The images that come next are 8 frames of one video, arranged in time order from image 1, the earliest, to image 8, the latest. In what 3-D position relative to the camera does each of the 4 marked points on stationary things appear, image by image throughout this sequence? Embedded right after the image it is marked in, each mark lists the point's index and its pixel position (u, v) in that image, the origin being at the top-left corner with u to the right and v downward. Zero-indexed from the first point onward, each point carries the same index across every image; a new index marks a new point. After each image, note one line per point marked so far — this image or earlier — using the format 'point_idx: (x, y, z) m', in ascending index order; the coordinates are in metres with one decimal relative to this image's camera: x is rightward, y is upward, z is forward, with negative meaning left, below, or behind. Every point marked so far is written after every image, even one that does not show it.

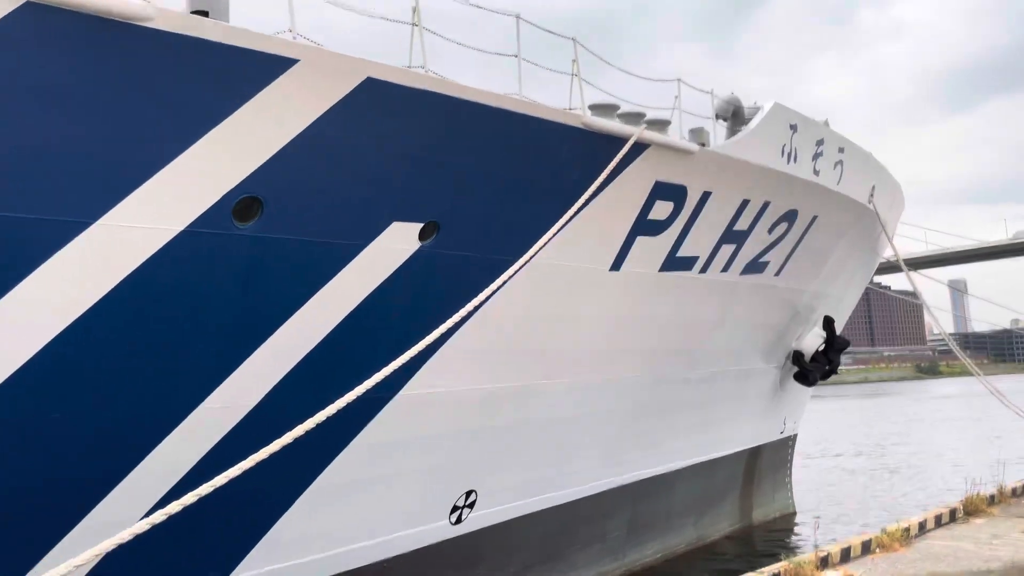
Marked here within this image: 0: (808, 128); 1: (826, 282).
0: (+1.5, +0.9, +4.3) m
1: (+2.3, 0.0, +6.0) m
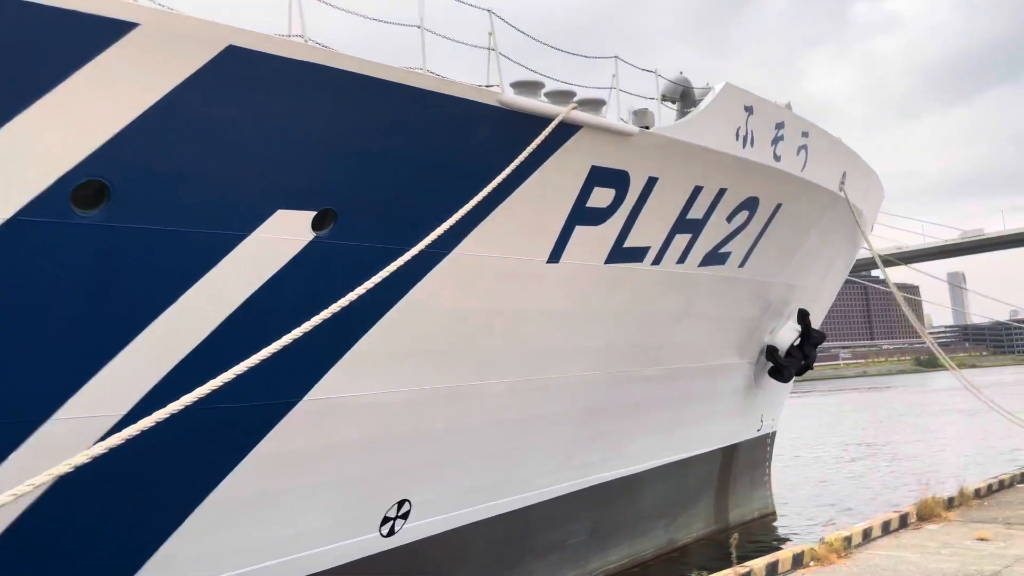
0: (+1.3, +0.9, +4.1) m
1: (+2.1, +0.1, +5.8) m
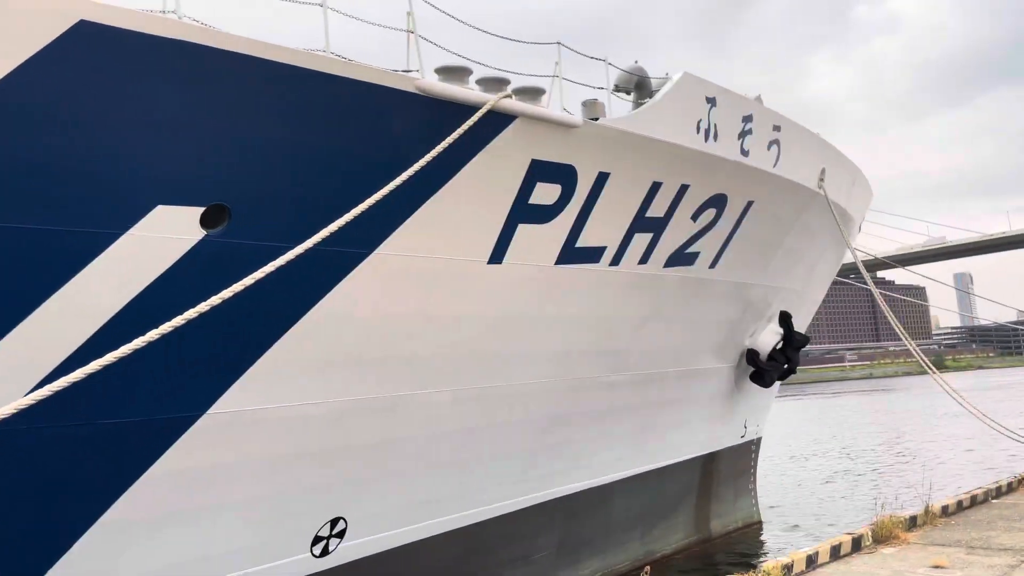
0: (+1.0, +0.9, +3.9) m
1: (+1.9, +0.1, +5.6) m
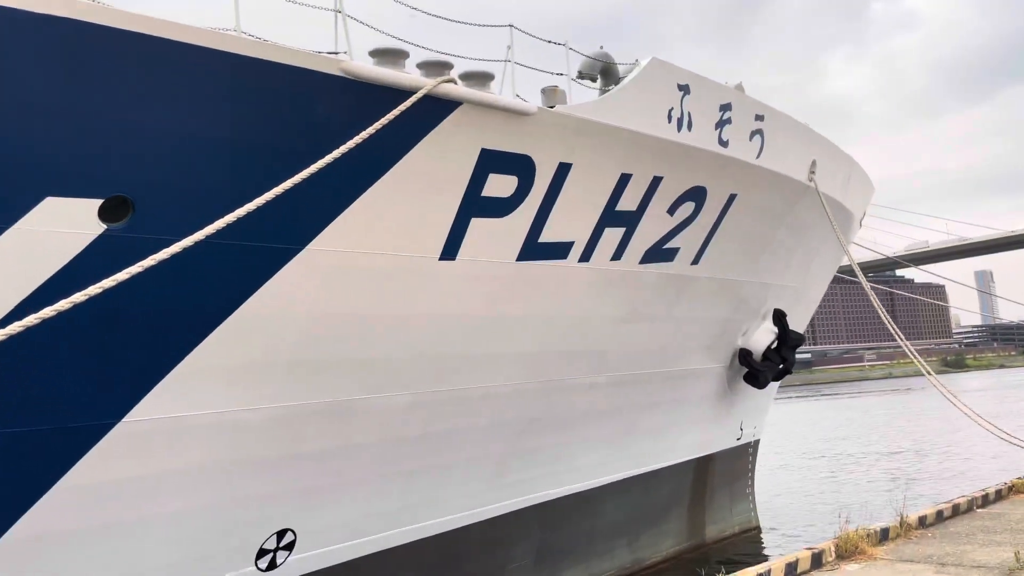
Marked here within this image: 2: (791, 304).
0: (+0.9, +0.9, +3.7) m
1: (+1.7, +0.1, +5.4) m
2: (+2.1, -0.1, +6.1) m
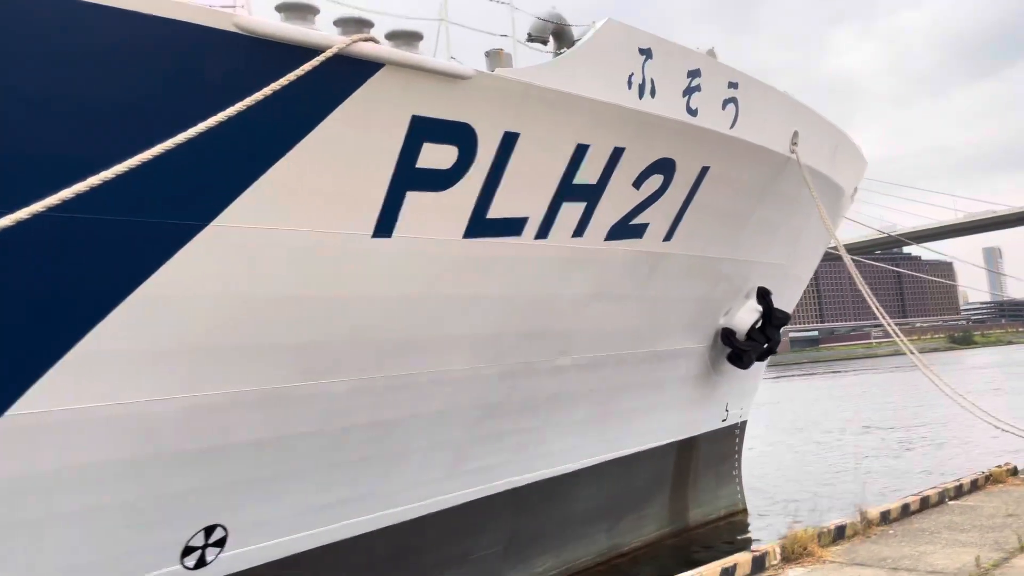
0: (+0.7, +1.0, +3.5) m
1: (+1.6, +0.2, +5.2) m
2: (+1.9, 0.0, +5.9) m
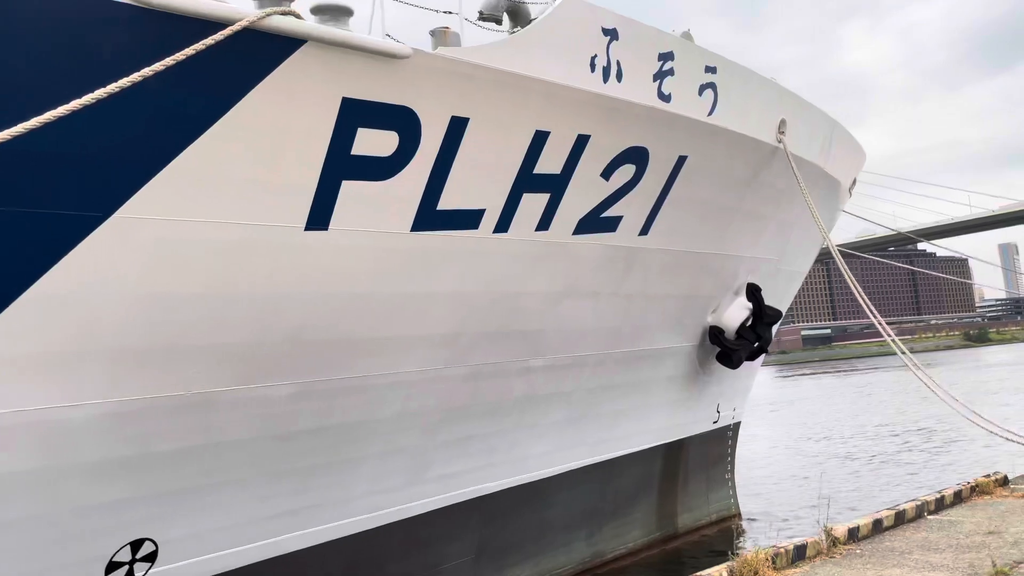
0: (+0.5, +1.0, +3.3) m
1: (+1.4, +0.3, +5.0) m
2: (+1.8, +0.1, +5.6) m
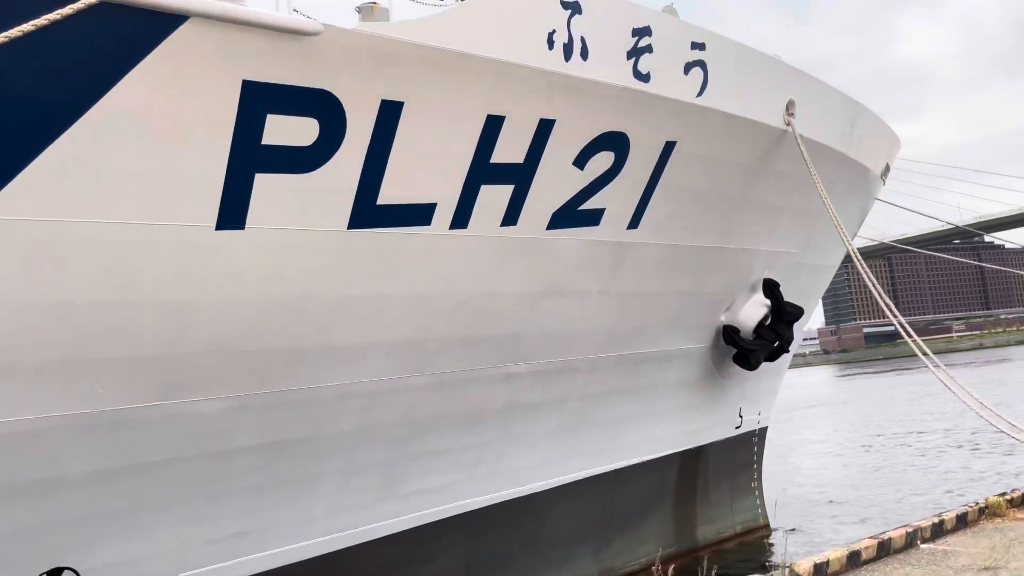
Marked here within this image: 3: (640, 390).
0: (+0.4, +1.0, +3.1) m
1: (+1.4, +0.3, +4.7) m
2: (+1.8, +0.1, +5.3) m
3: (+0.7, -0.6, +4.4) m
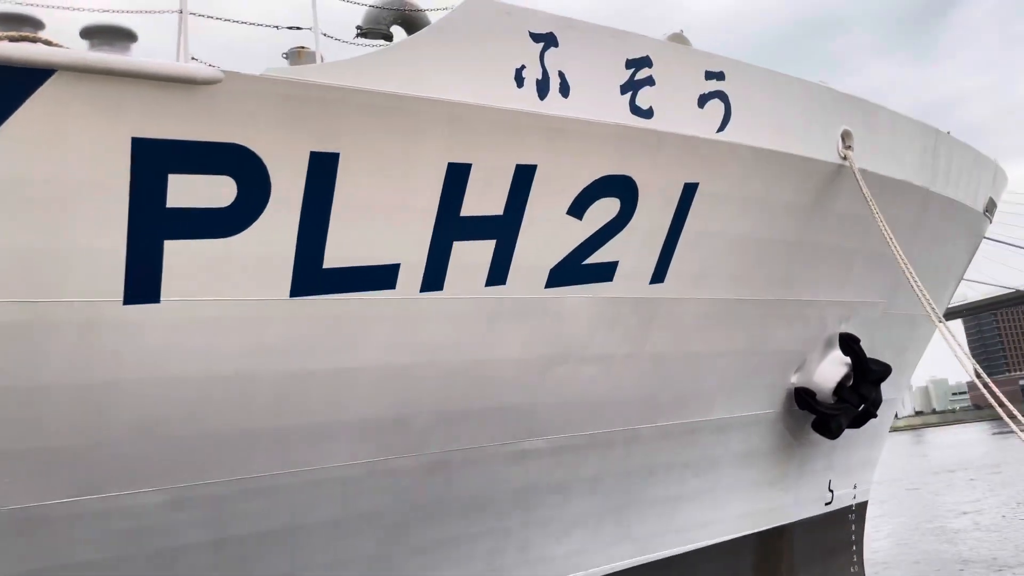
0: (+0.4, +0.8, +2.7) m
1: (+1.6, 0.0, +4.1) m
2: (+2.1, -0.2, +4.7) m
3: (+0.9, -0.8, +3.9) m
